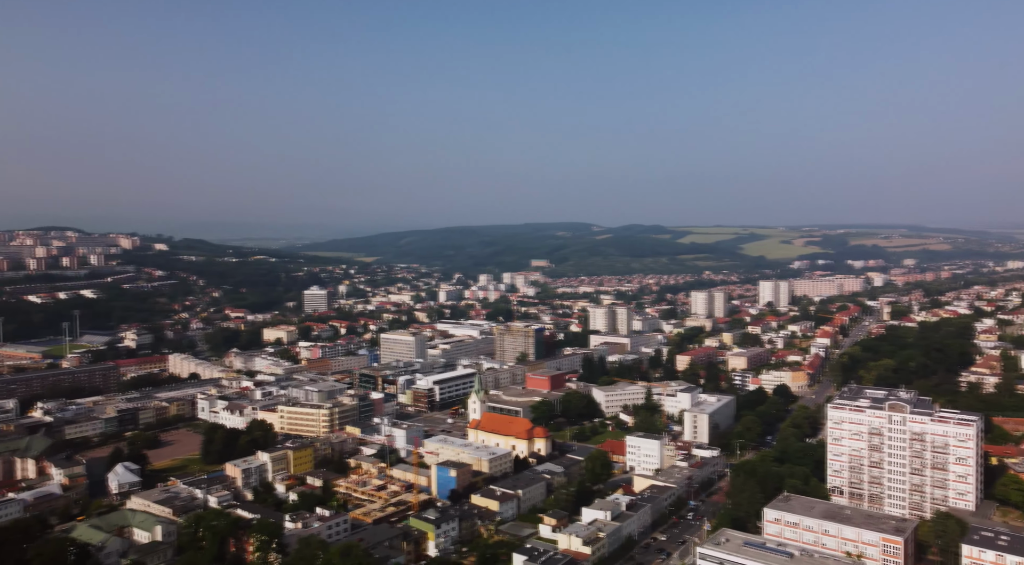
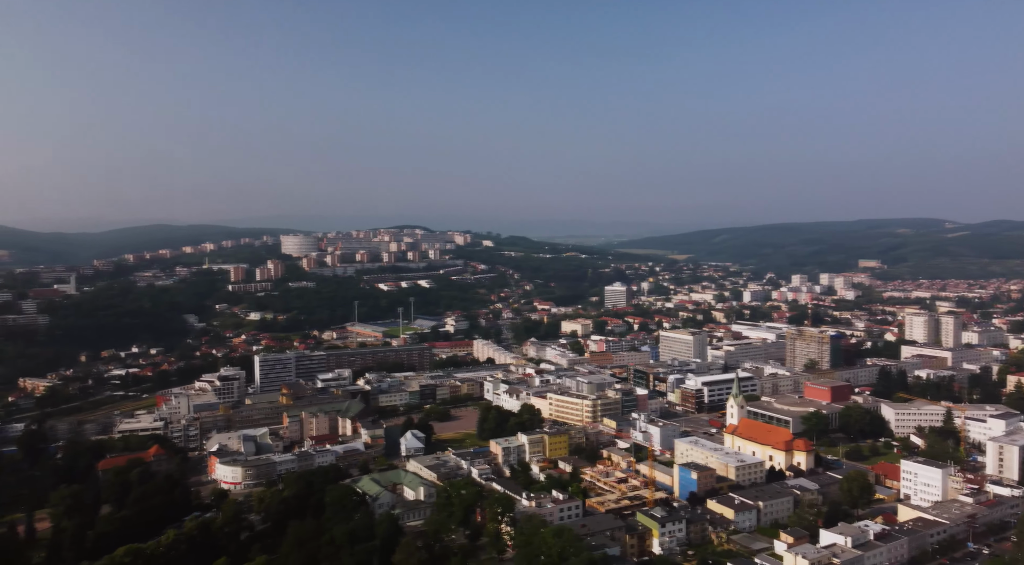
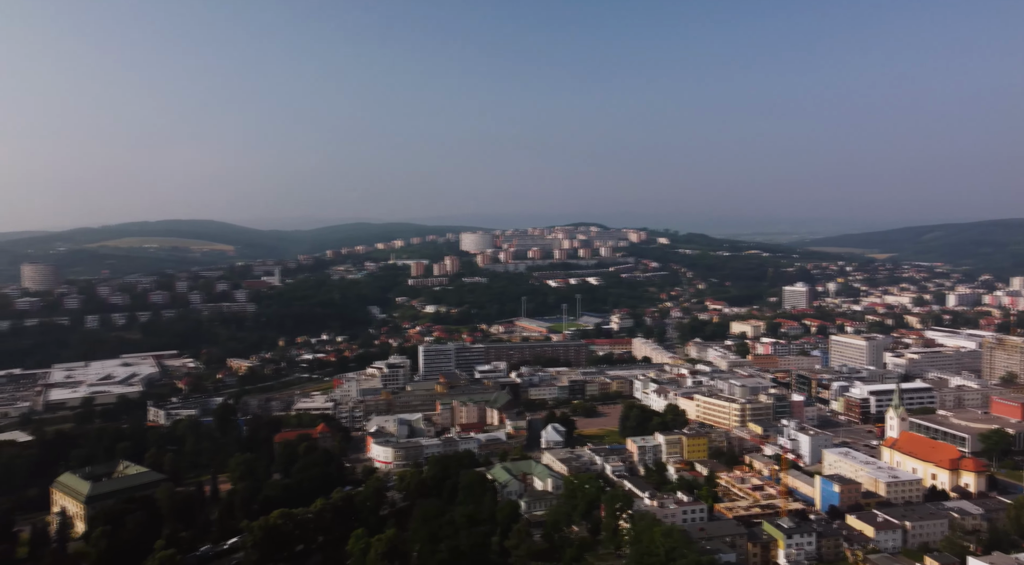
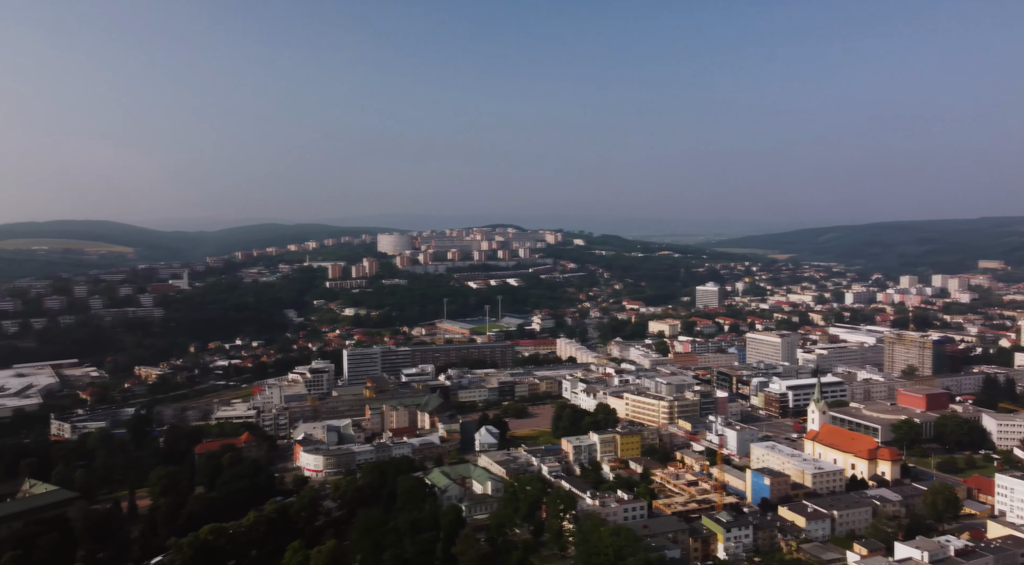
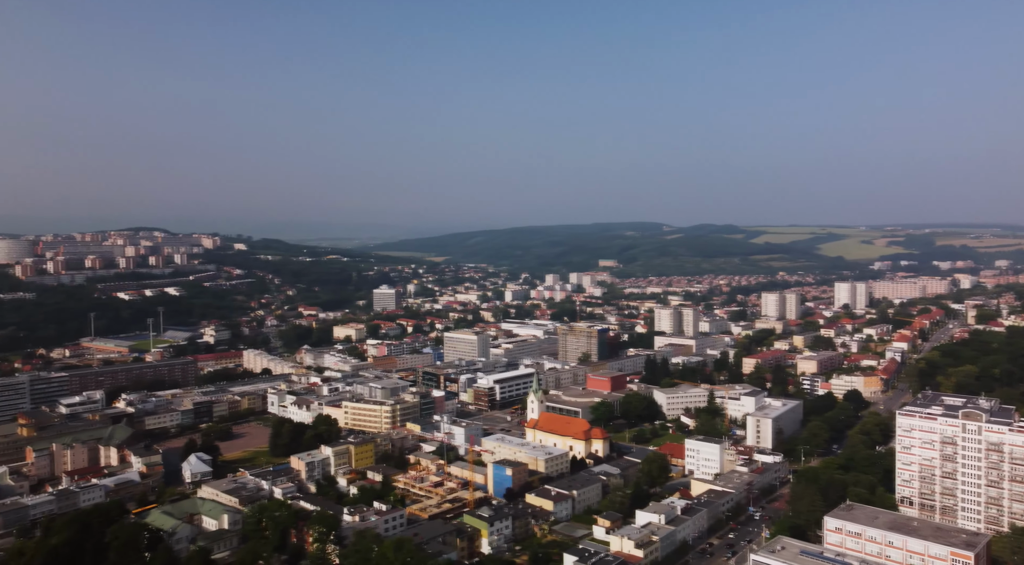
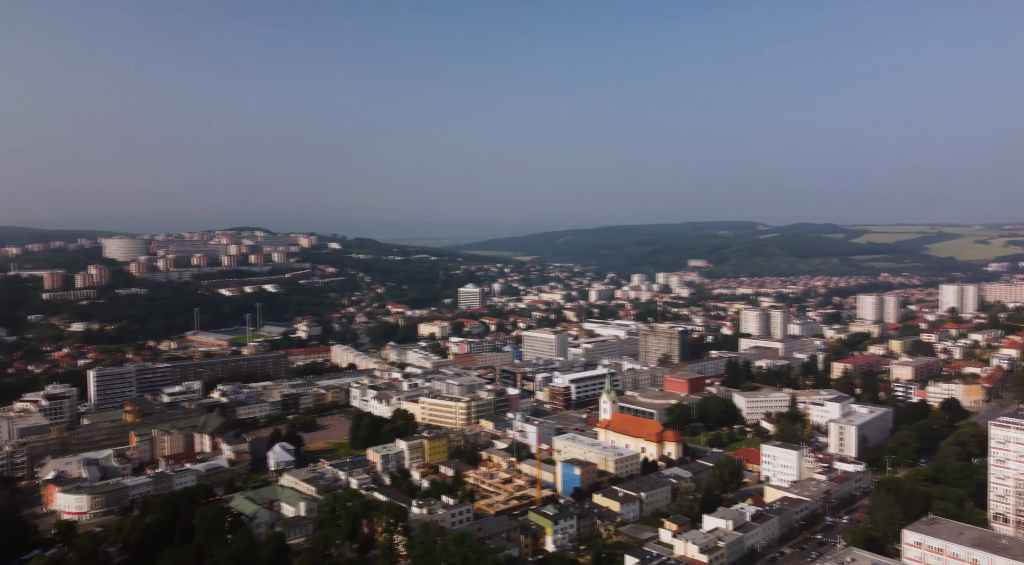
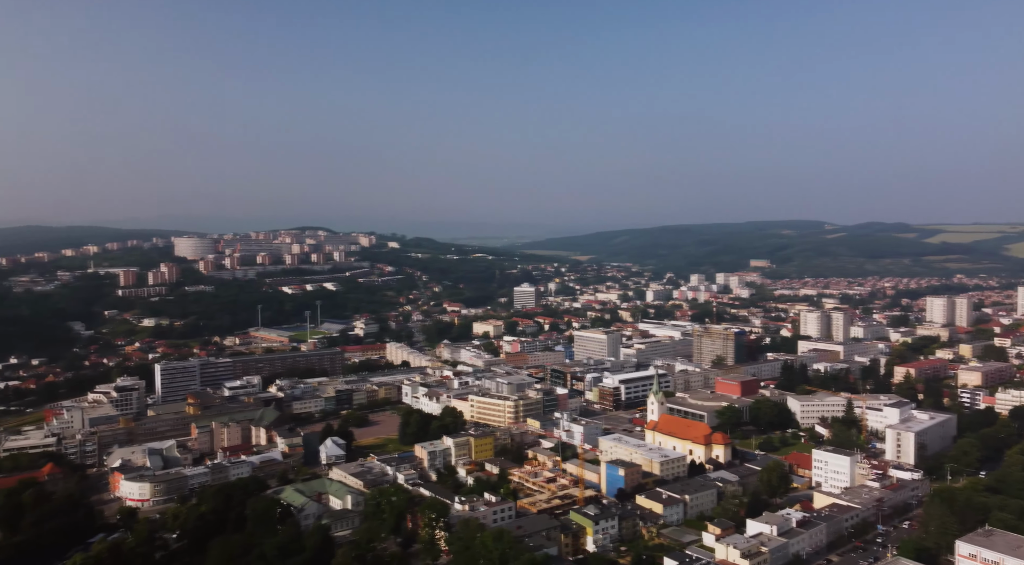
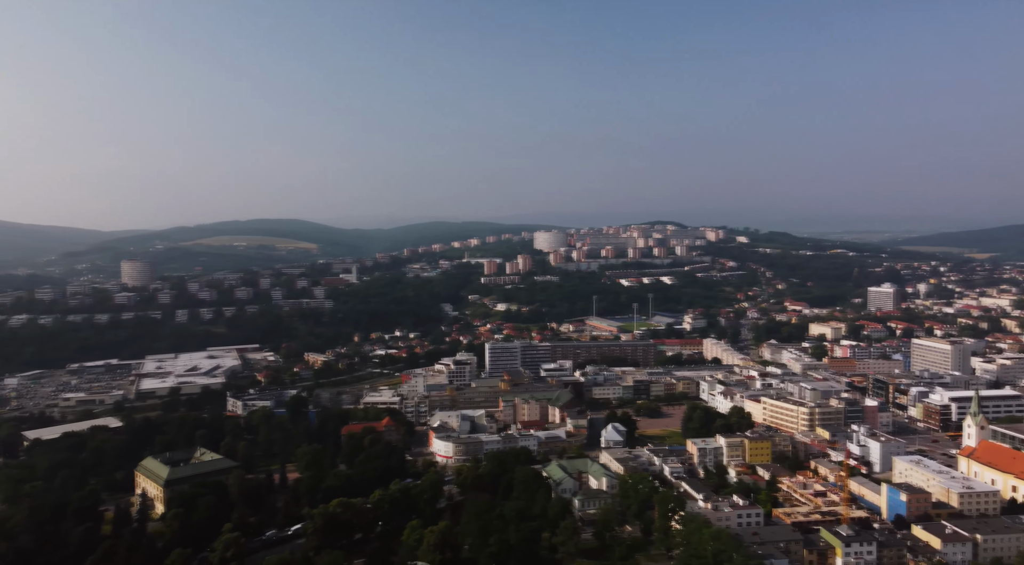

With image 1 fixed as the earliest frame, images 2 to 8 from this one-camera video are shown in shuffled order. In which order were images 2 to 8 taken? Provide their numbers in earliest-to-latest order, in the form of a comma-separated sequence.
5, 6, 7, 2, 4, 3, 8
